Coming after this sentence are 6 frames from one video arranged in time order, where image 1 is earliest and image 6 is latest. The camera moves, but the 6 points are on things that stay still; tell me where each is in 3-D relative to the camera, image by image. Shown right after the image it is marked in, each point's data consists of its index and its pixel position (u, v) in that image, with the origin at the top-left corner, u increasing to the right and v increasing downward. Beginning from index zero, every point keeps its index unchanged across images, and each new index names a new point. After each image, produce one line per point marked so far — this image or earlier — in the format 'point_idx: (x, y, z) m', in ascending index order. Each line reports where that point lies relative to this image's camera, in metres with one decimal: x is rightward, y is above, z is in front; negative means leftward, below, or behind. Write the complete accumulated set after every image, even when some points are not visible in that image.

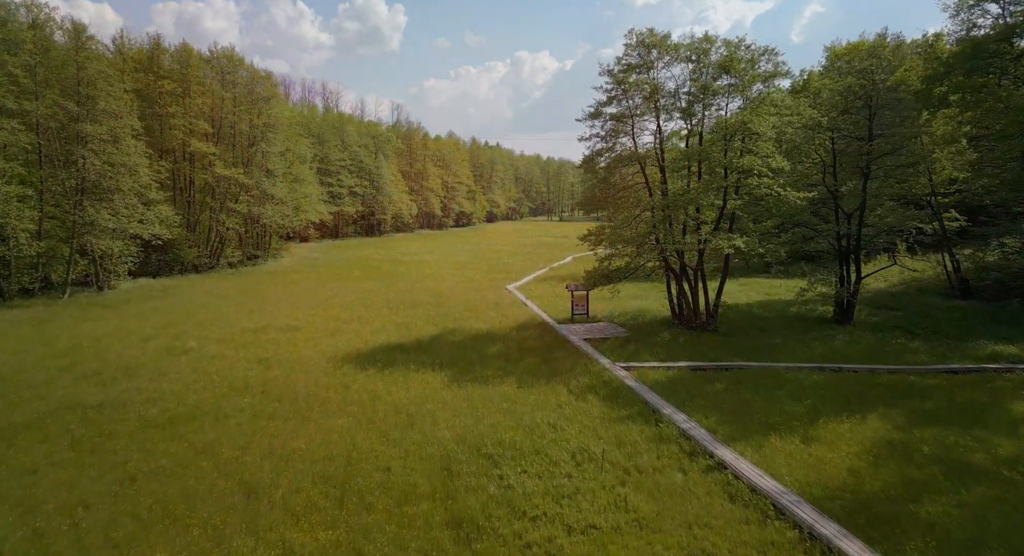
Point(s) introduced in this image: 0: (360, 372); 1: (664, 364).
0: (-4.7, -2.9, +18.5) m
1: (+4.8, -2.7, +18.8) m
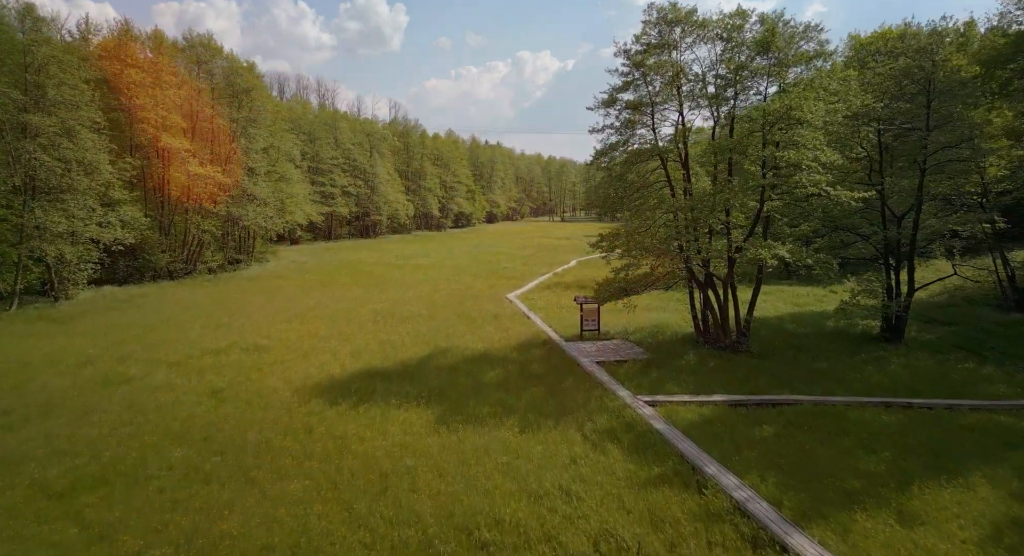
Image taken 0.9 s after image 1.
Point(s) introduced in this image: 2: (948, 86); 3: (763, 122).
0: (-4.7, -3.3, +15.3) m
1: (+4.8, -3.2, +15.6) m
2: (+14.4, +6.3, +19.8) m
3: (+7.8, +4.8, +18.5) m
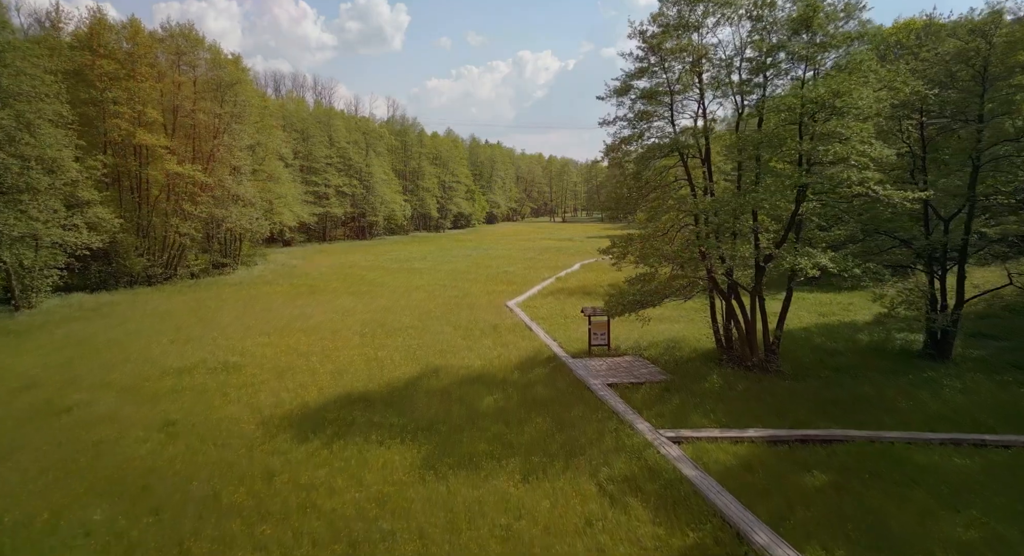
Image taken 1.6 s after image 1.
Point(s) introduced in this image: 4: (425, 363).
0: (-4.7, -3.6, +13.0) m
1: (+4.8, -3.5, +13.3) m
2: (+14.4, +6.0, +17.5) m
3: (+7.8, +4.5, +16.2) m
4: (-2.9, -2.8, +20.0) m
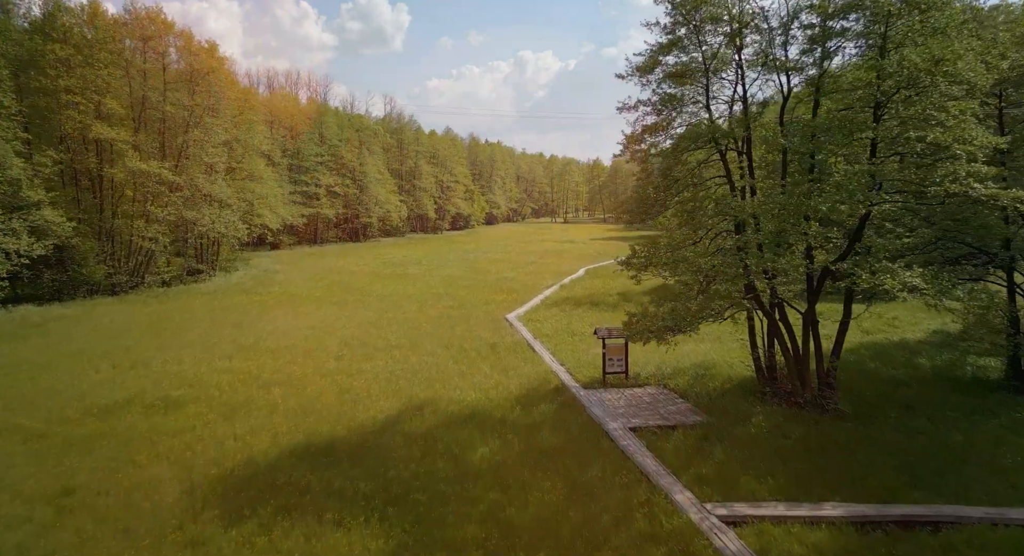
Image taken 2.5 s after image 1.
0: (-4.7, -4.1, +9.8) m
1: (+4.8, -3.9, +10.1) m
2: (+14.4, +5.5, +14.2) m
3: (+7.8, +4.0, +12.9) m
4: (-2.9, -3.3, +16.7) m
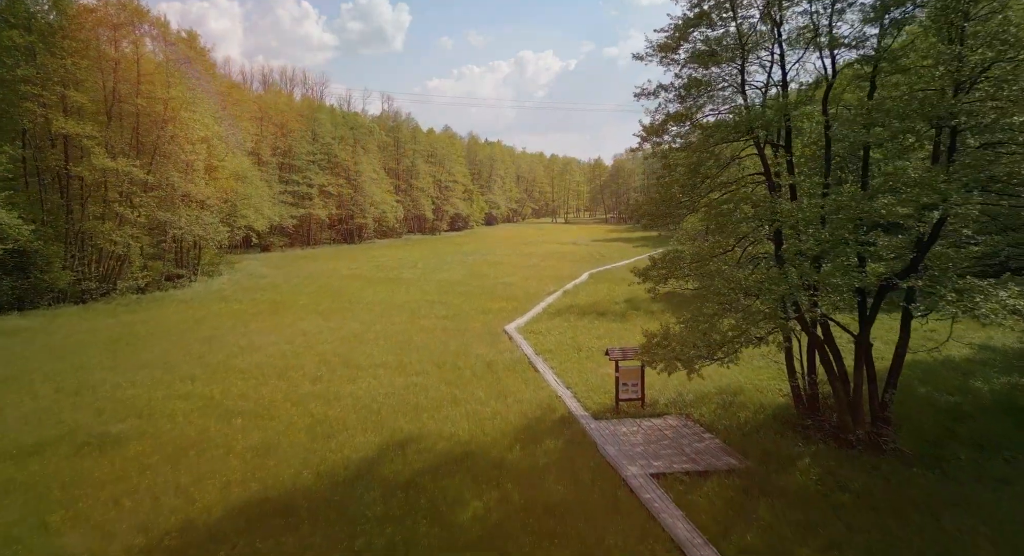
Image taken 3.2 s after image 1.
0: (-4.7, -4.4, +7.4) m
1: (+4.8, -4.3, +7.7) m
2: (+14.4, +5.2, +11.9) m
3: (+7.8, +3.7, +10.6) m
4: (-2.9, -3.6, +14.4) m
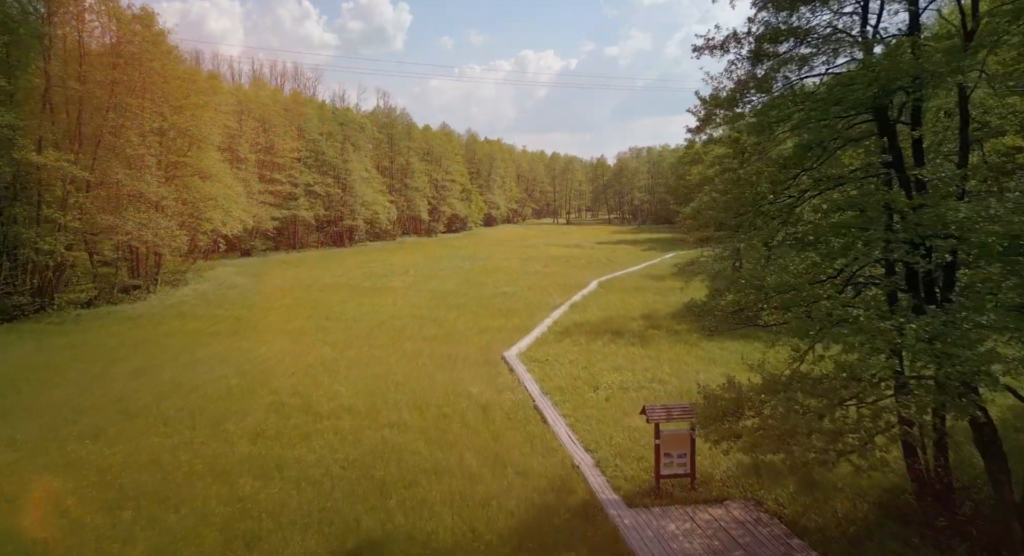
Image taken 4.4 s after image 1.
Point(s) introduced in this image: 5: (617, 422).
0: (-4.6, -5.0, +3.2) m
1: (+4.8, -4.9, +3.5) m
2: (+14.4, +4.6, +7.7) m
3: (+7.8, +3.1, +6.3) m
4: (-2.9, -4.2, +10.2) m
5: (+2.6, -3.4, +14.5) m
